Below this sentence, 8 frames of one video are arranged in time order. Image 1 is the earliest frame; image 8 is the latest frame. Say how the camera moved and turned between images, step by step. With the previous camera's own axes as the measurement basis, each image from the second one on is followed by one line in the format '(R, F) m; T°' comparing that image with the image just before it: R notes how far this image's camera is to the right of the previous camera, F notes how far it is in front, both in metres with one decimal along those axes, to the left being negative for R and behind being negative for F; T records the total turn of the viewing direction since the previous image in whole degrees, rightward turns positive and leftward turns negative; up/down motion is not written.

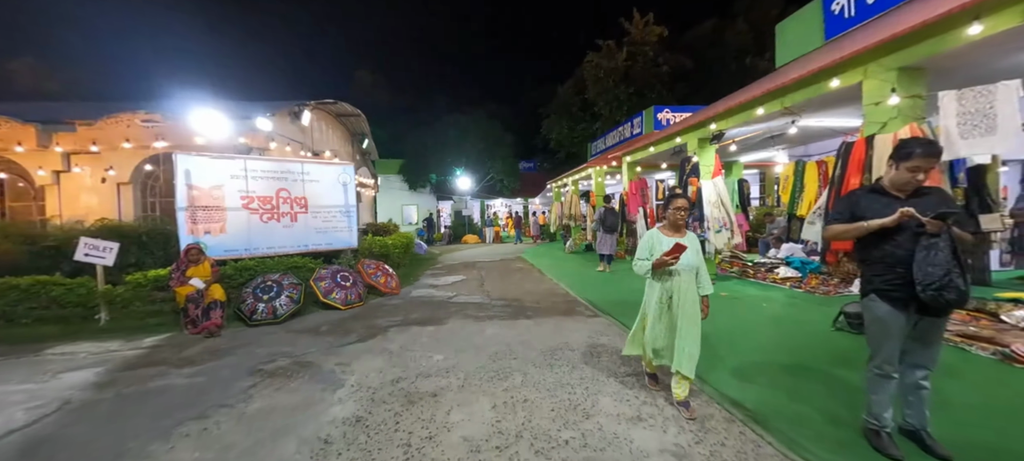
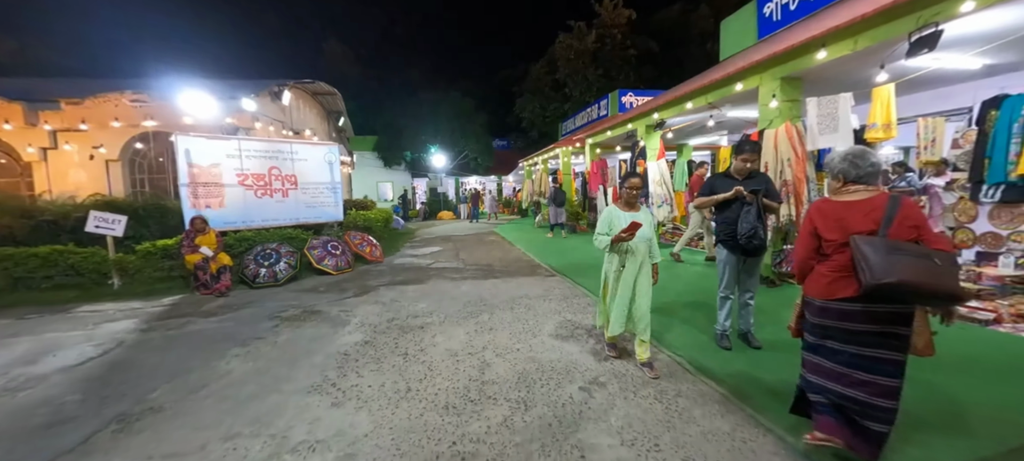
(+0.1, -0.9) m; +4°
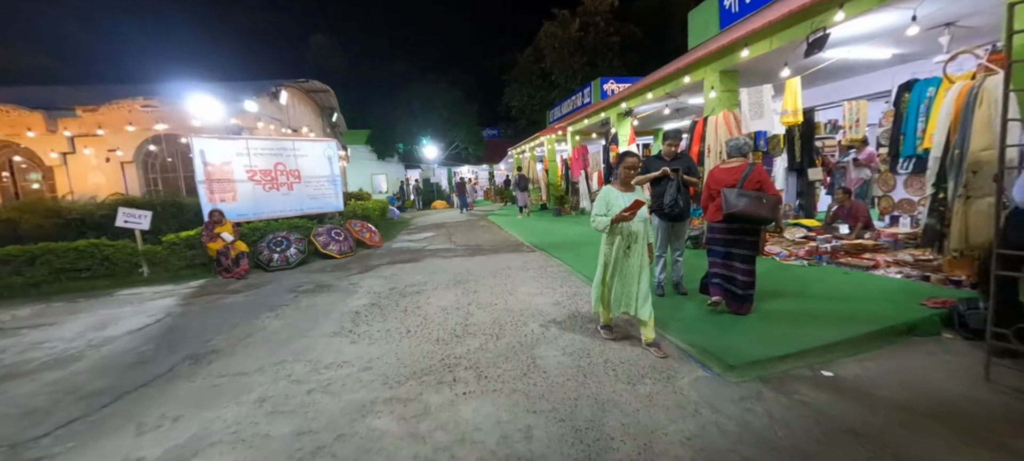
(+0.2, -0.8) m; +1°
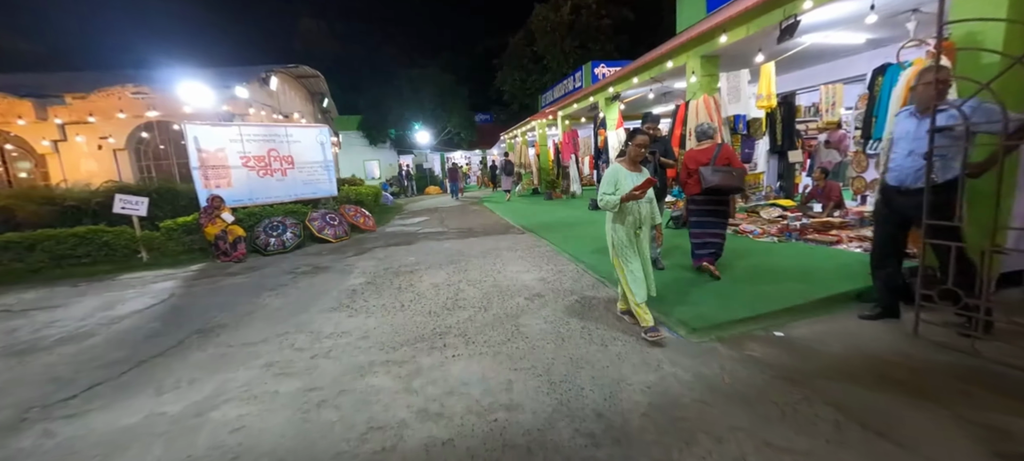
(+0.1, -0.2) m; +1°
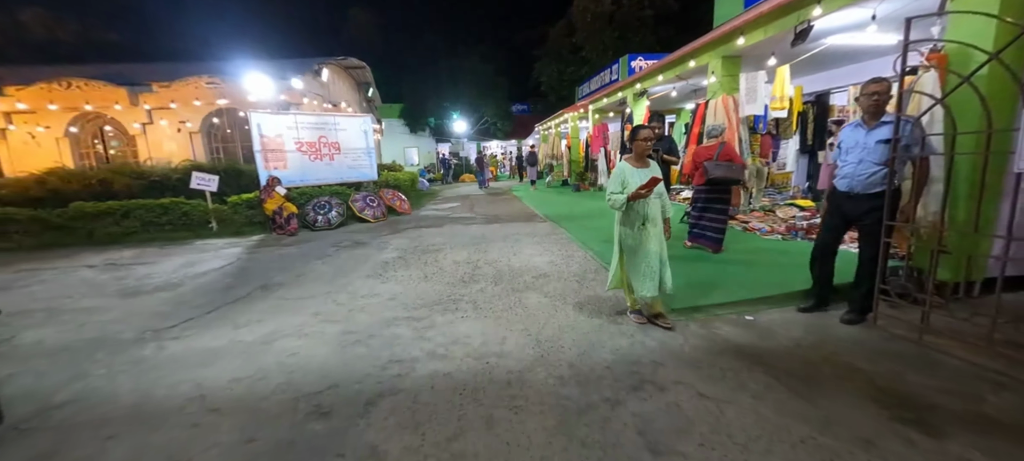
(+0.3, -0.5) m; -5°
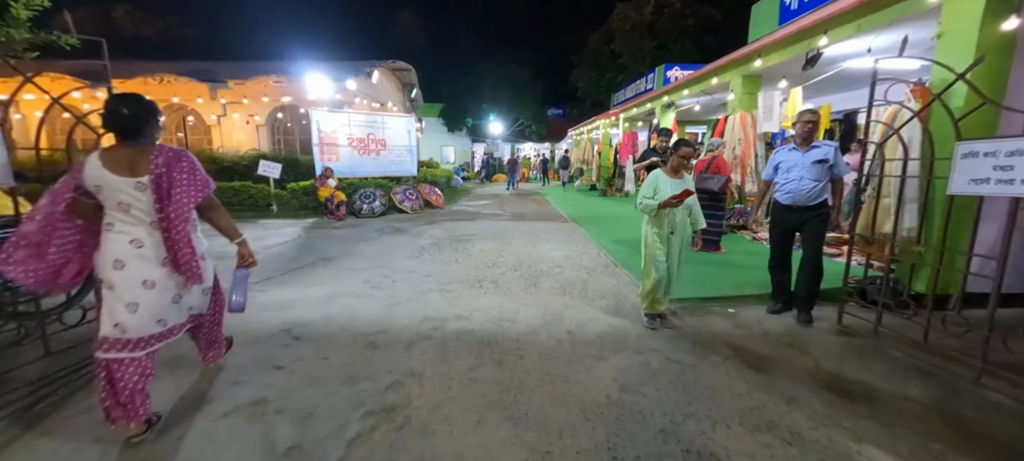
(+0.1, -0.6) m; -4°
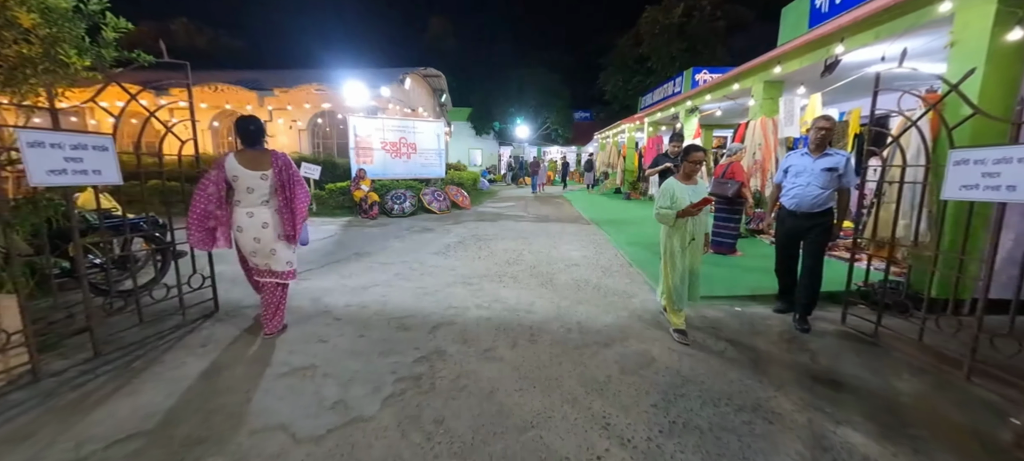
(+0.1, -0.3) m; -4°
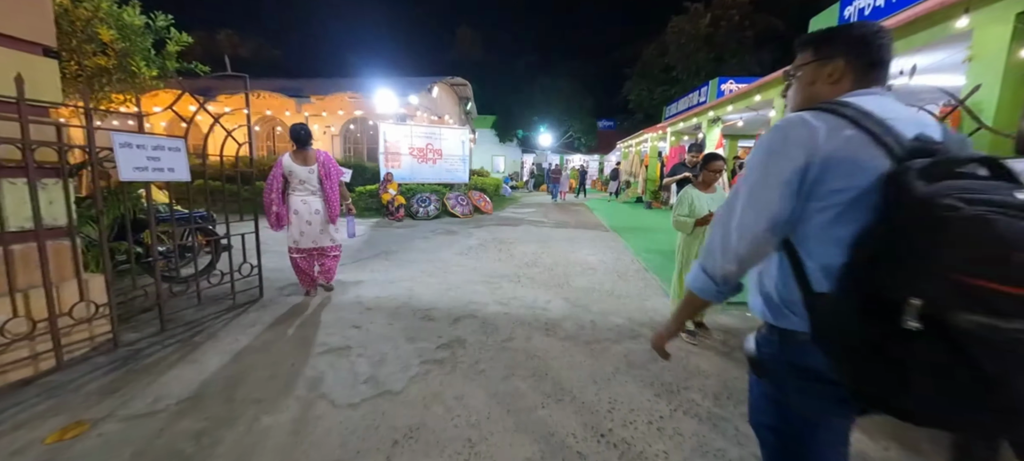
(0.0, -0.2) m; -3°
